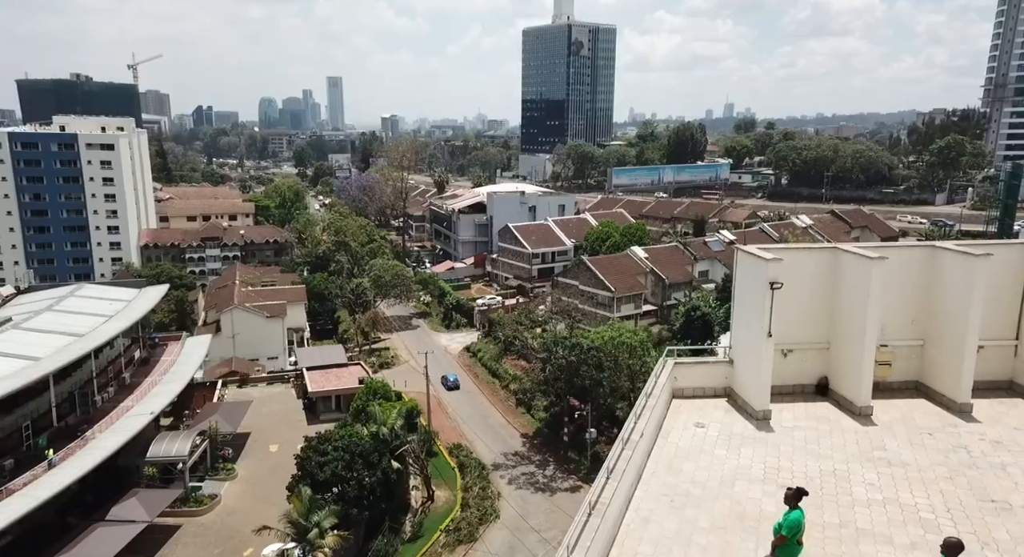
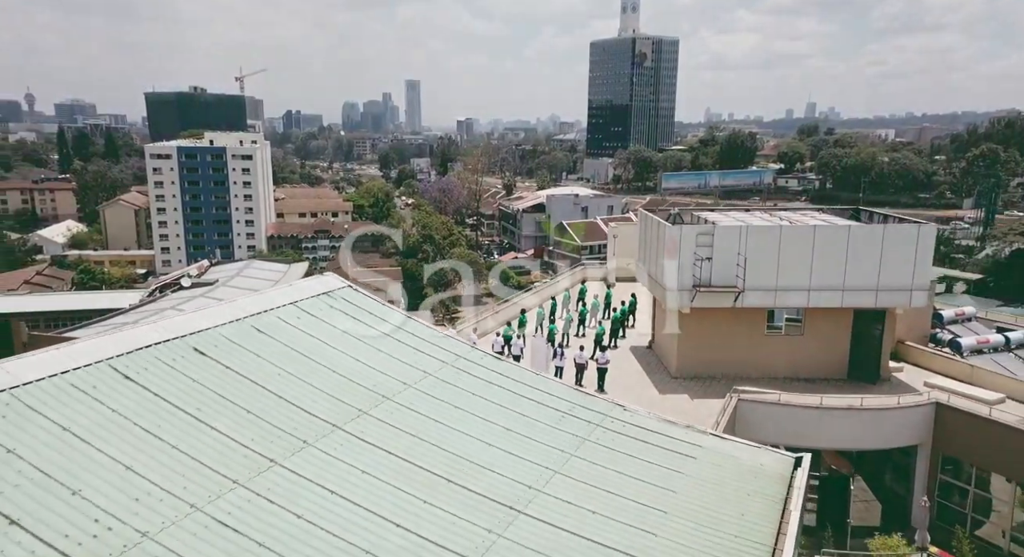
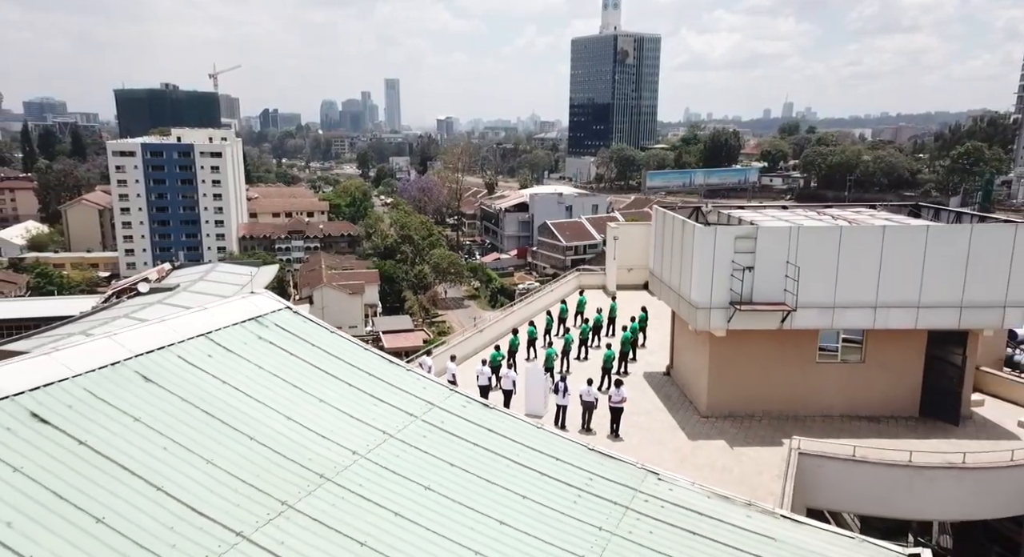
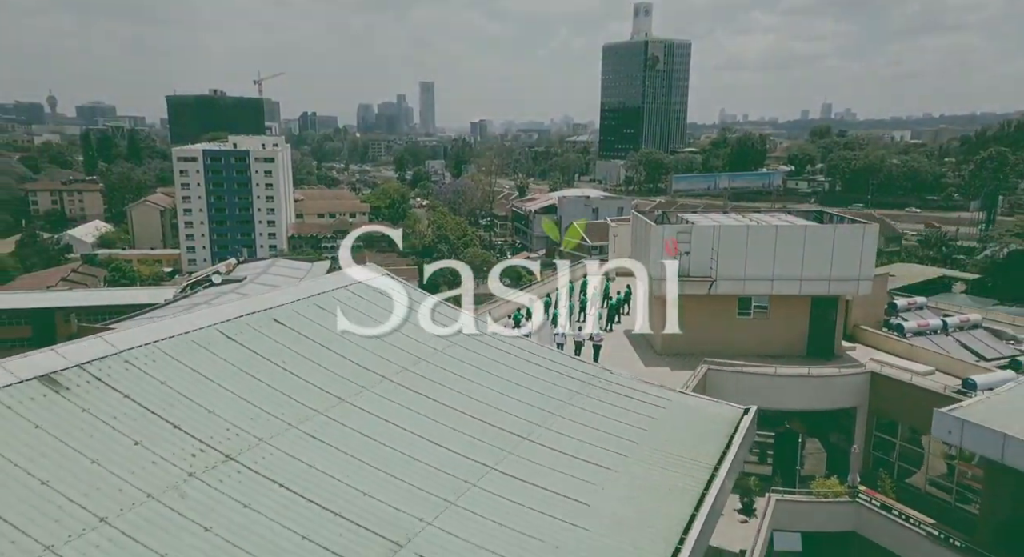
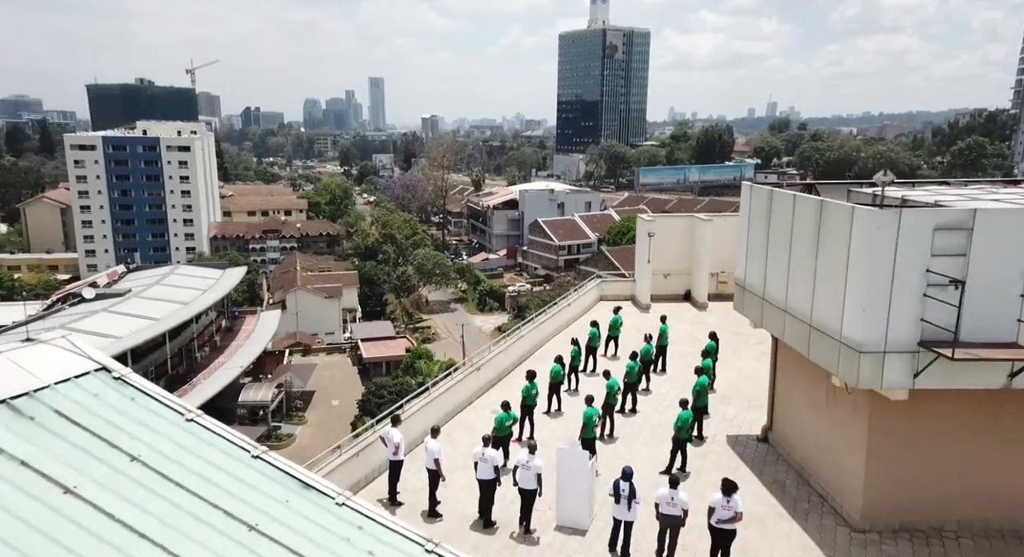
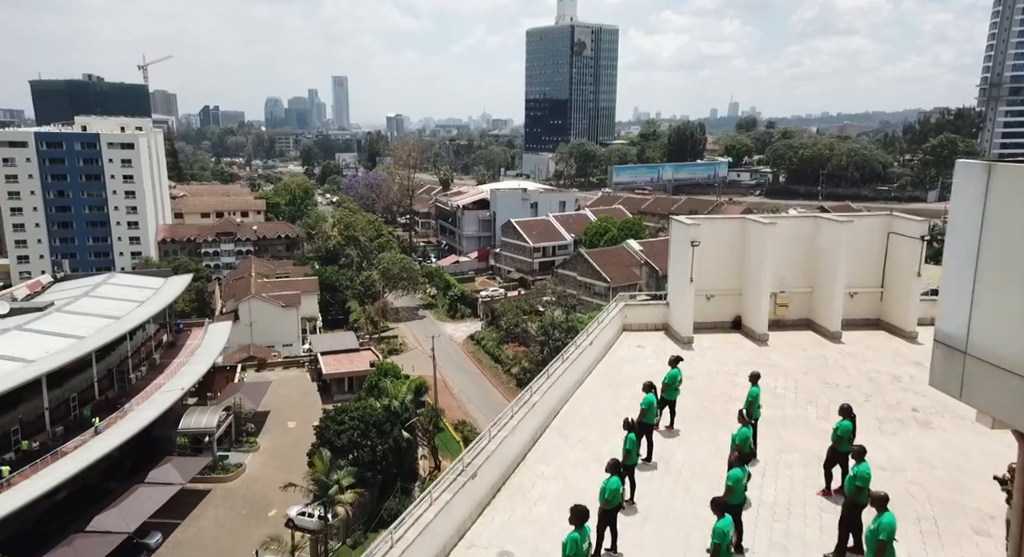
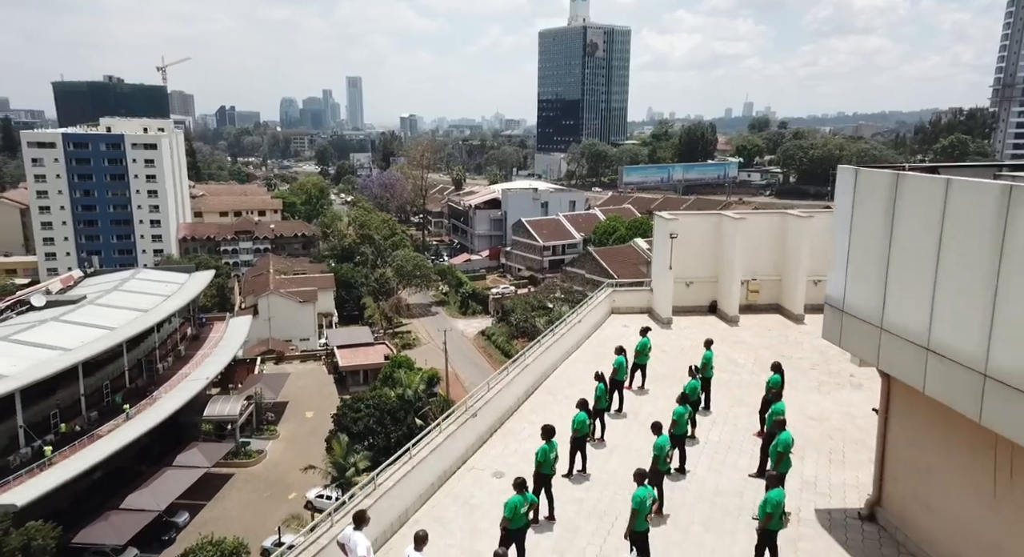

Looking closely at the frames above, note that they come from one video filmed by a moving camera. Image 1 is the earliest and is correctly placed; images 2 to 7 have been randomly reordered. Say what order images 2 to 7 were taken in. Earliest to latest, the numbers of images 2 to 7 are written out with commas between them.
6, 7, 5, 3, 2, 4
